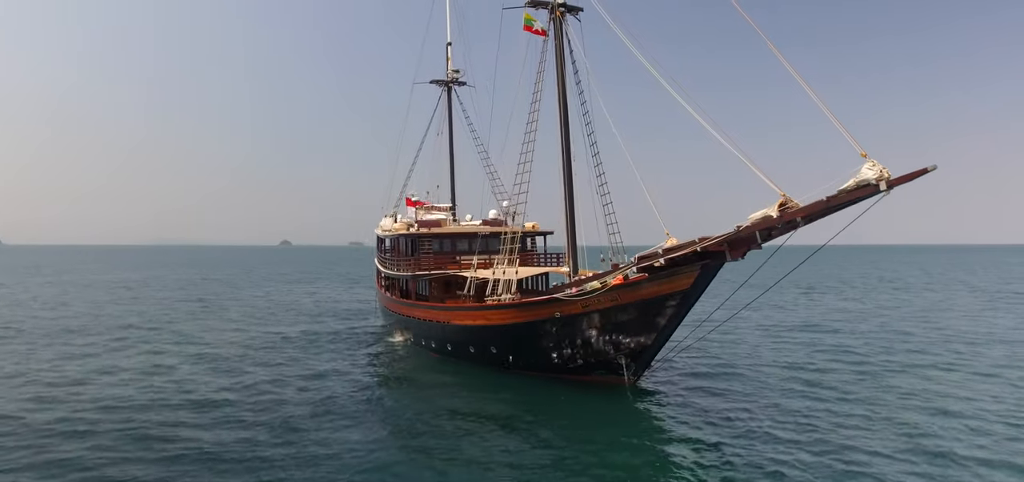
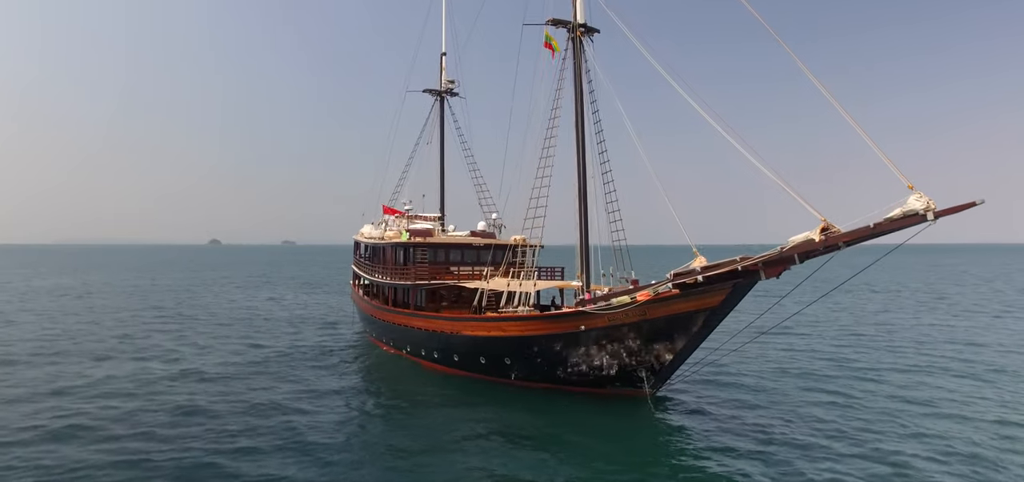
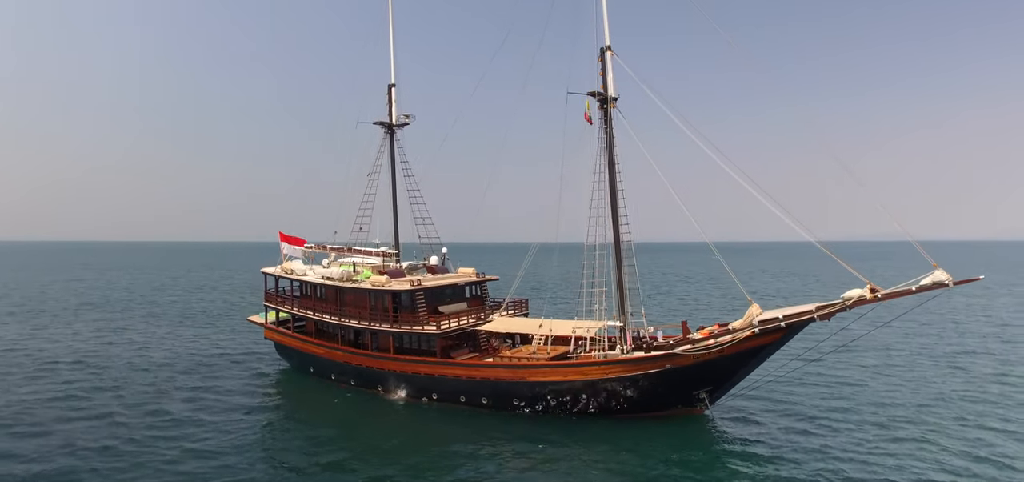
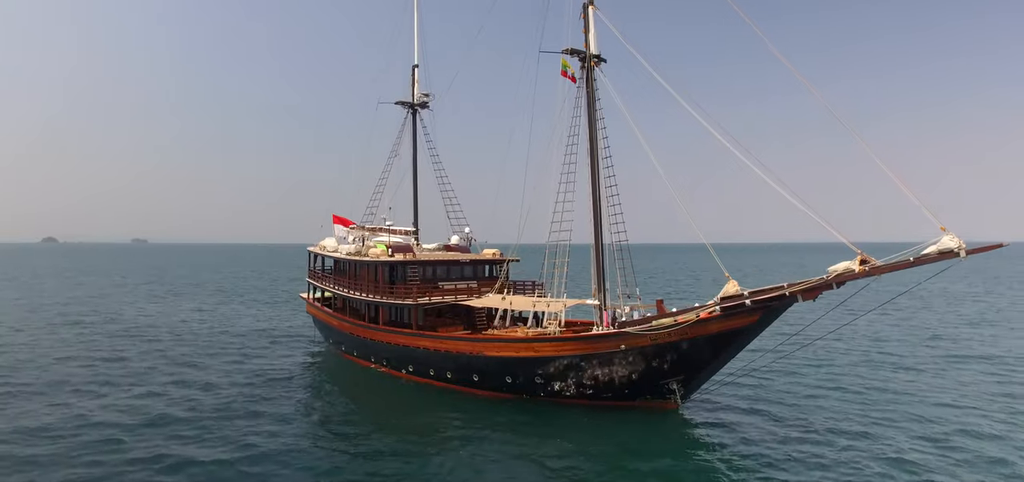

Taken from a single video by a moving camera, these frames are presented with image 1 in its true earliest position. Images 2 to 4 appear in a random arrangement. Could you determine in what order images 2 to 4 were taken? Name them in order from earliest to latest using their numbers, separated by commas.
2, 4, 3
